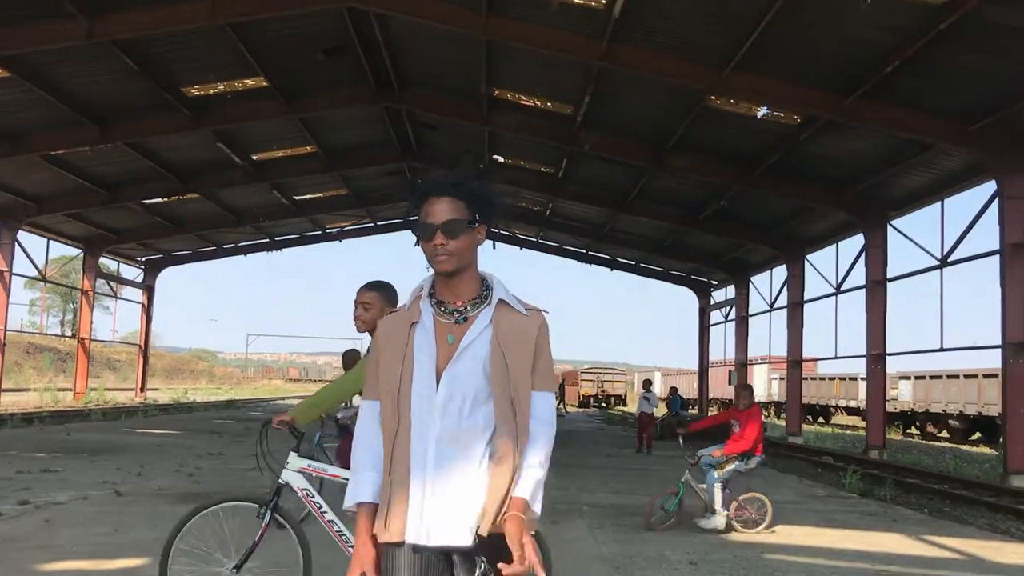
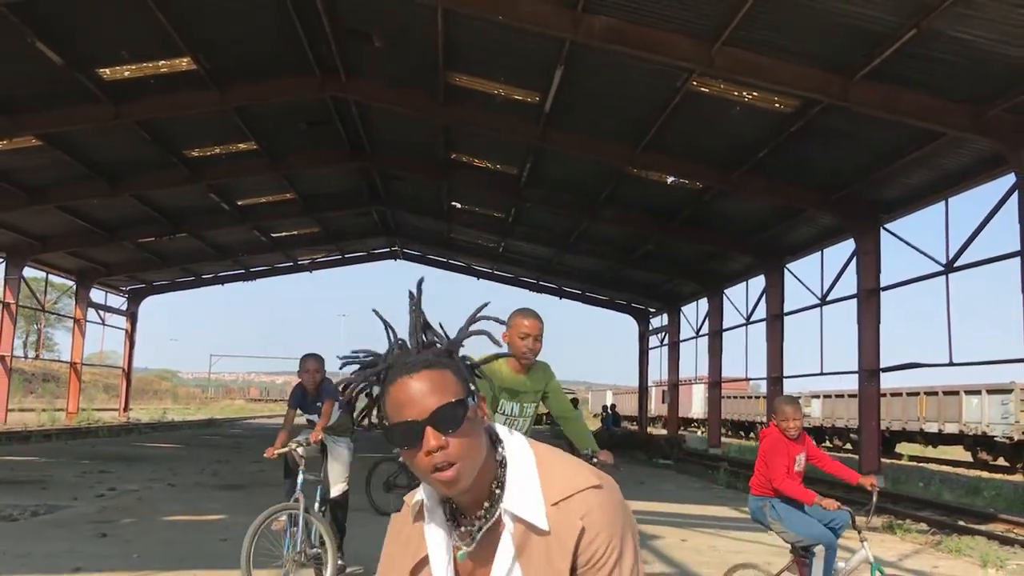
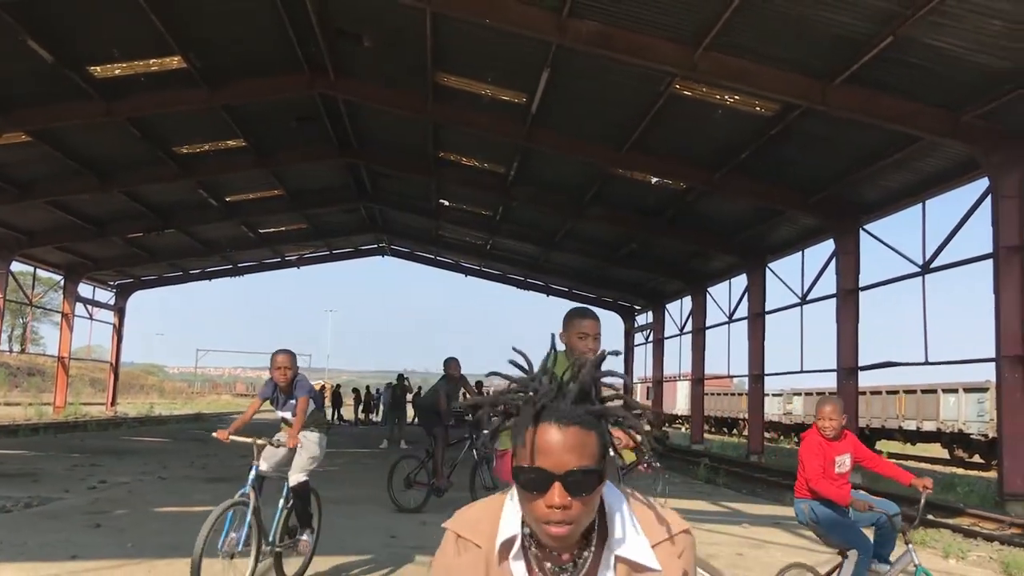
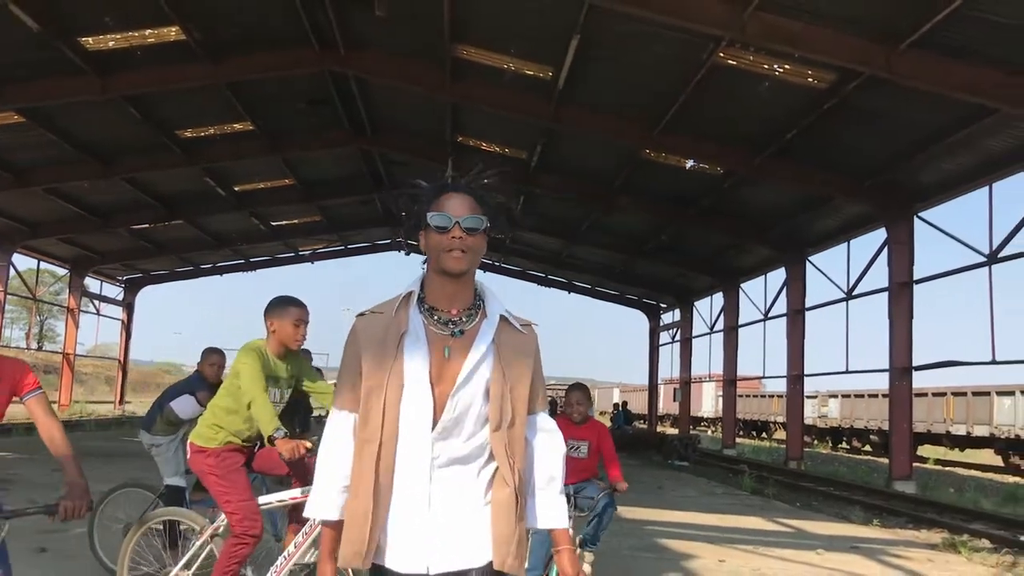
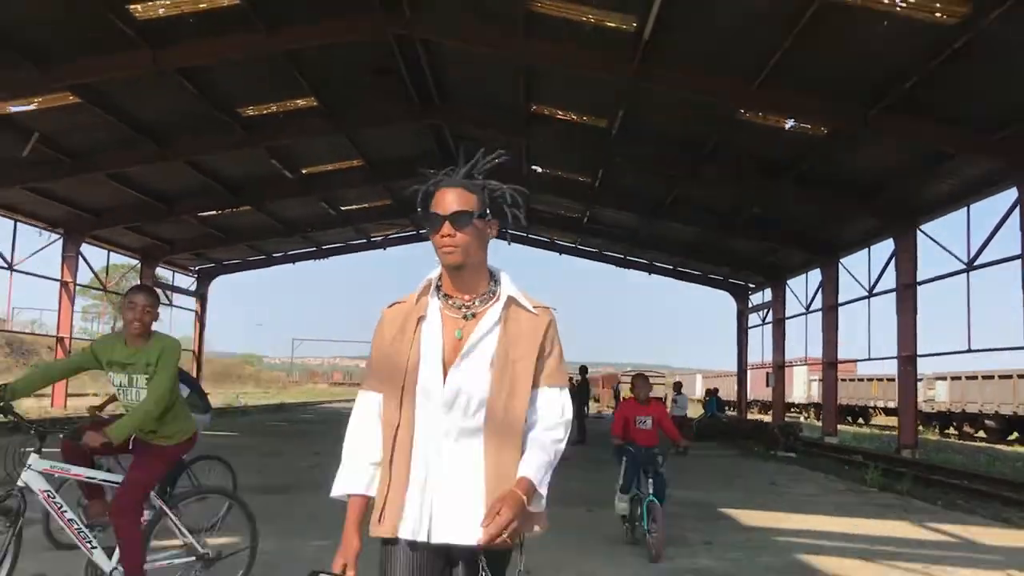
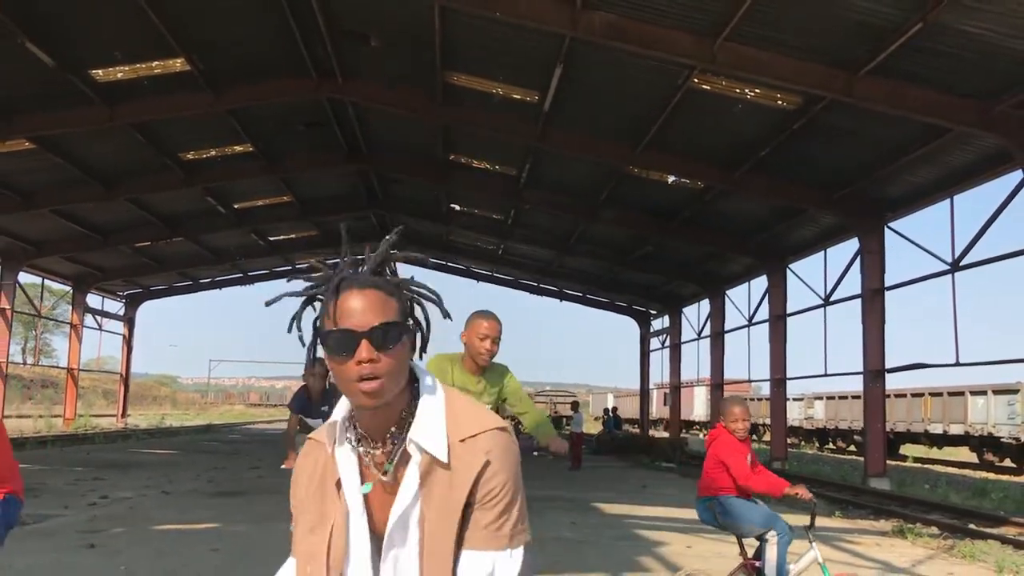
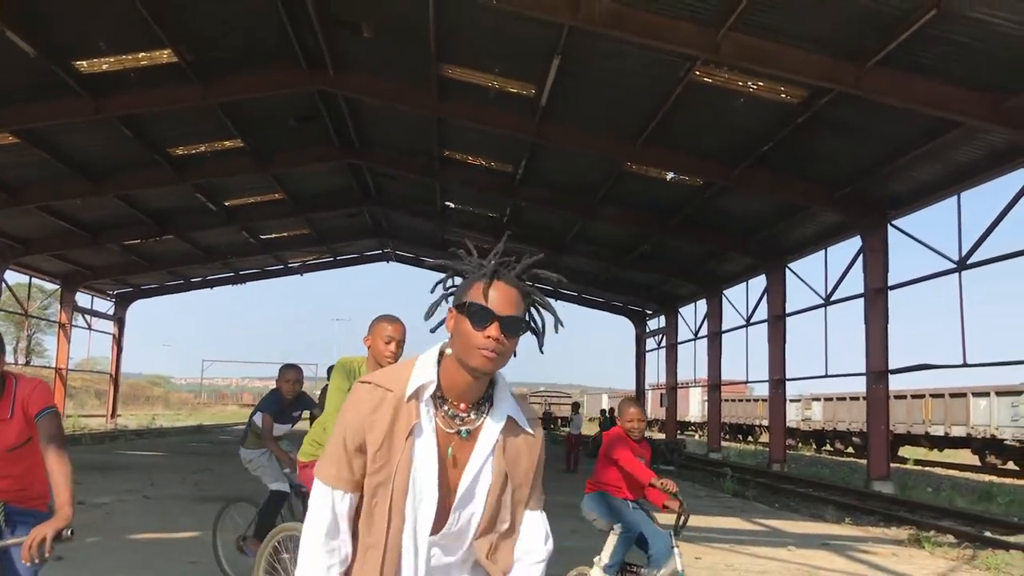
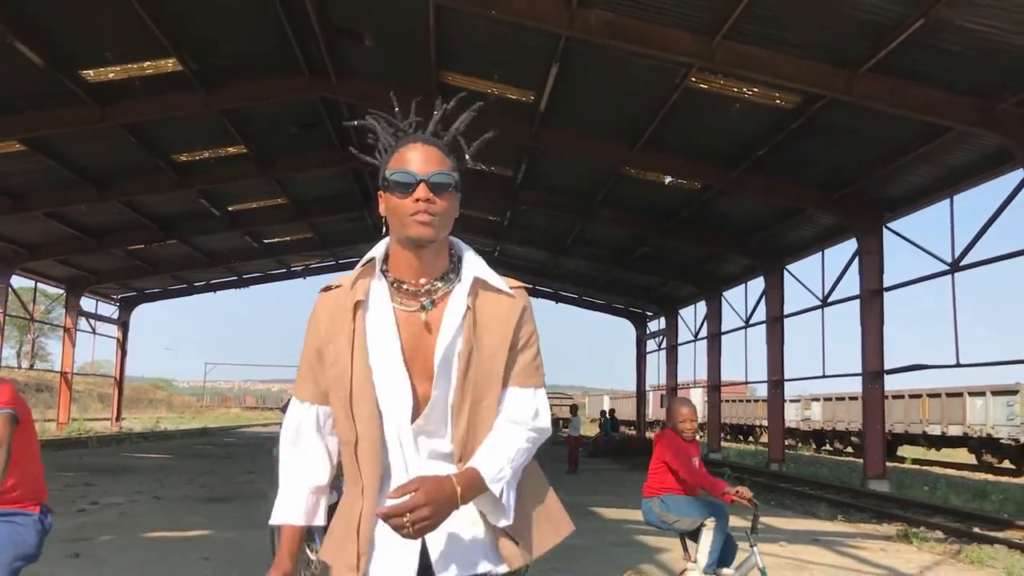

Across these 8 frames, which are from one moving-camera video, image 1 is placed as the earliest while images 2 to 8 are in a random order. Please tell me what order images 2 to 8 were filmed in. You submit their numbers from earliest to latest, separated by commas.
5, 4, 7, 8, 6, 2, 3
